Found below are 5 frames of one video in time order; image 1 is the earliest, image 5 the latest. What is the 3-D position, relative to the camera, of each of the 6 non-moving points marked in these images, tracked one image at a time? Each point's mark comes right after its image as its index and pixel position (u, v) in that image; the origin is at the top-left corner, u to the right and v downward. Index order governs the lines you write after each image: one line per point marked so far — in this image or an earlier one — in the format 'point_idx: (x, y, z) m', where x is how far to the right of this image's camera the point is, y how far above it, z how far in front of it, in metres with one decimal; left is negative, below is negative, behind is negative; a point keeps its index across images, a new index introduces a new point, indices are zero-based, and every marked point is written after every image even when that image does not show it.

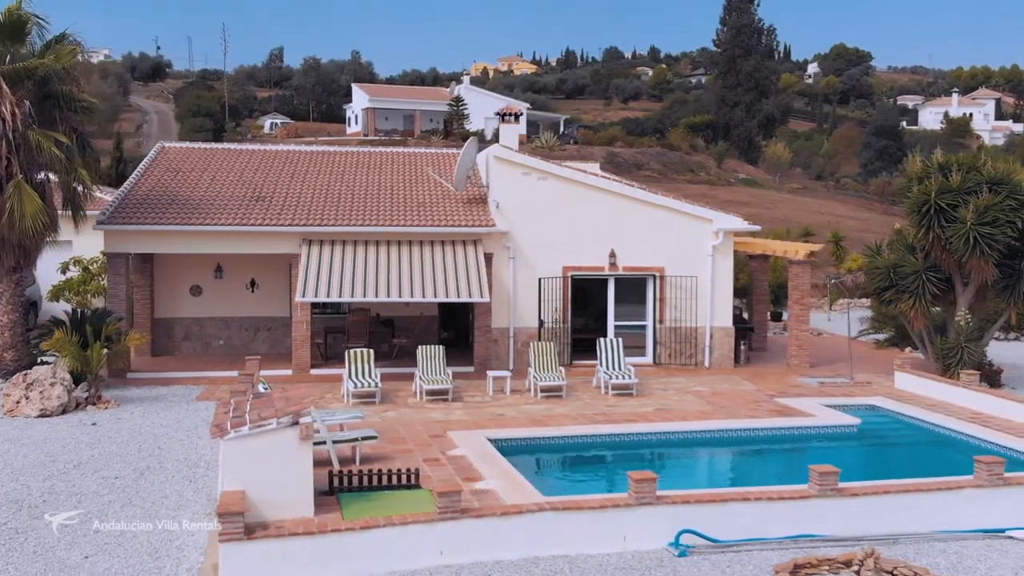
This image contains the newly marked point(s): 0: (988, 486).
0: (+6.8, -2.8, +16.7) m
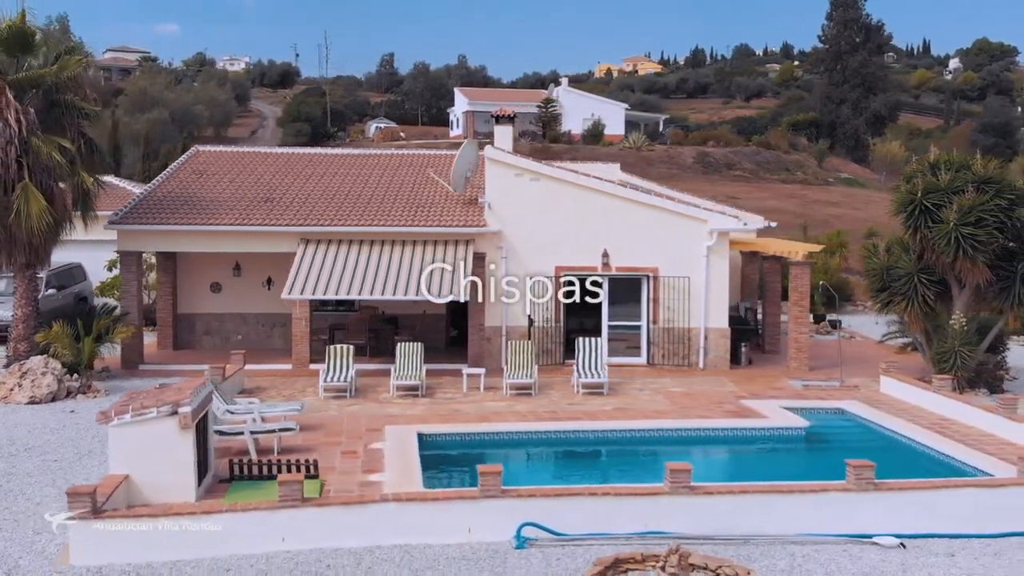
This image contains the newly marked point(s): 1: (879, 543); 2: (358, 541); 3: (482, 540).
0: (+4.8, -2.8, +16.5) m
1: (+5.0, -3.5, +16.0) m
2: (-2.1, -3.4, +15.6) m
3: (-0.4, -3.4, +15.8) m
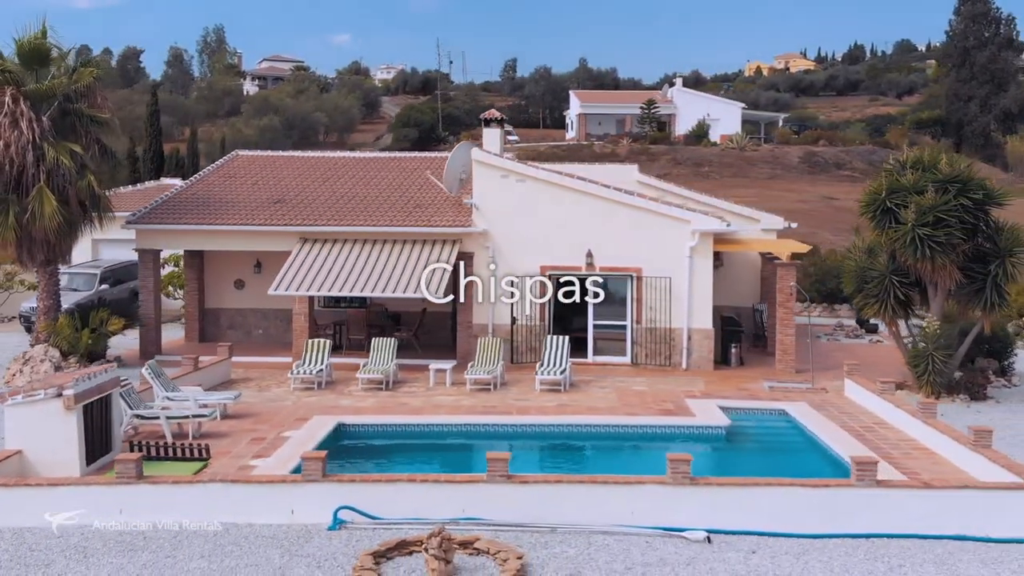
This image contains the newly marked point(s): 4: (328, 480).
0: (+2.3, -2.8, +16.7) m
1: (+2.4, -3.4, +16.1) m
2: (-4.7, -3.3, +16.8) m
3: (-3.0, -3.3, +16.8) m
4: (-2.6, -2.8, +16.8) m
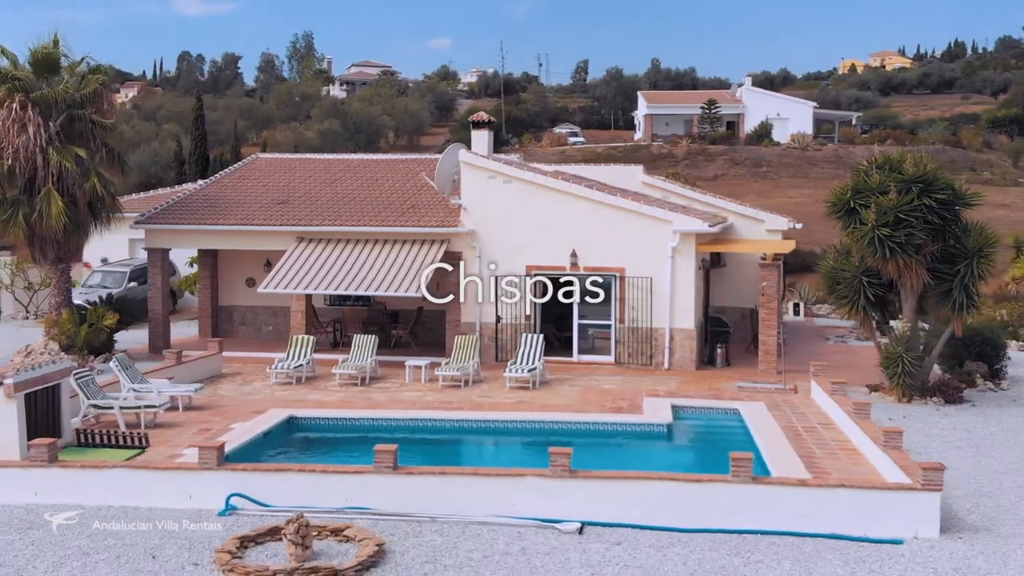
0: (+0.6, -2.8, +17.0) m
1: (+0.6, -3.4, +16.5) m
2: (-6.3, -3.2, +17.8) m
3: (-4.7, -3.3, +17.6) m
4: (-4.3, -2.7, +17.5) m
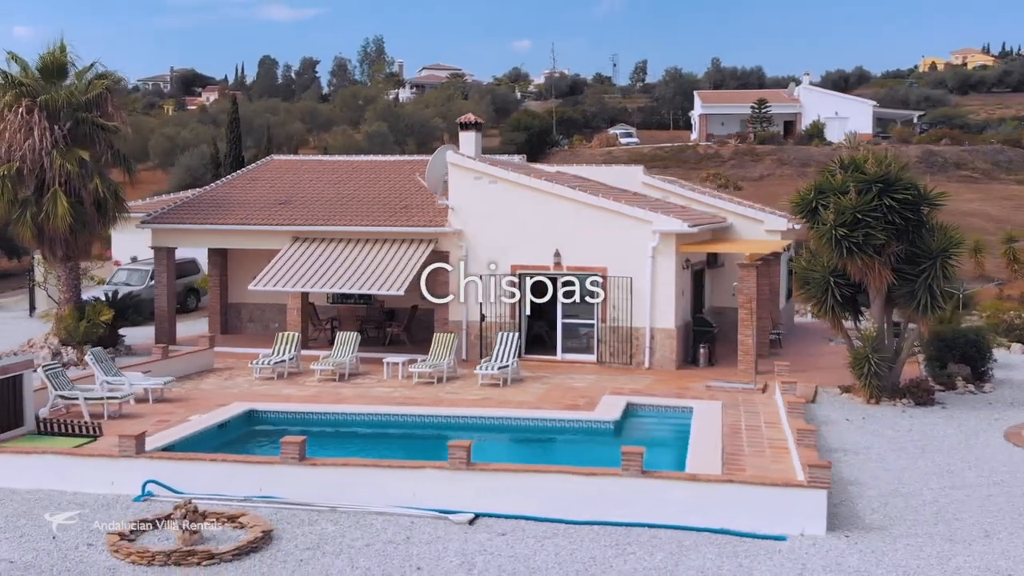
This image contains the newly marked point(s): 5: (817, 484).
0: (-1.0, -2.7, +17.5) m
1: (-0.9, -3.4, +16.9) m
2: (-7.8, -3.1, +18.7) m
3: (-6.1, -3.2, +18.4) m
4: (-5.8, -2.6, +18.3) m
5: (+4.2, -2.7, +16.3) m
